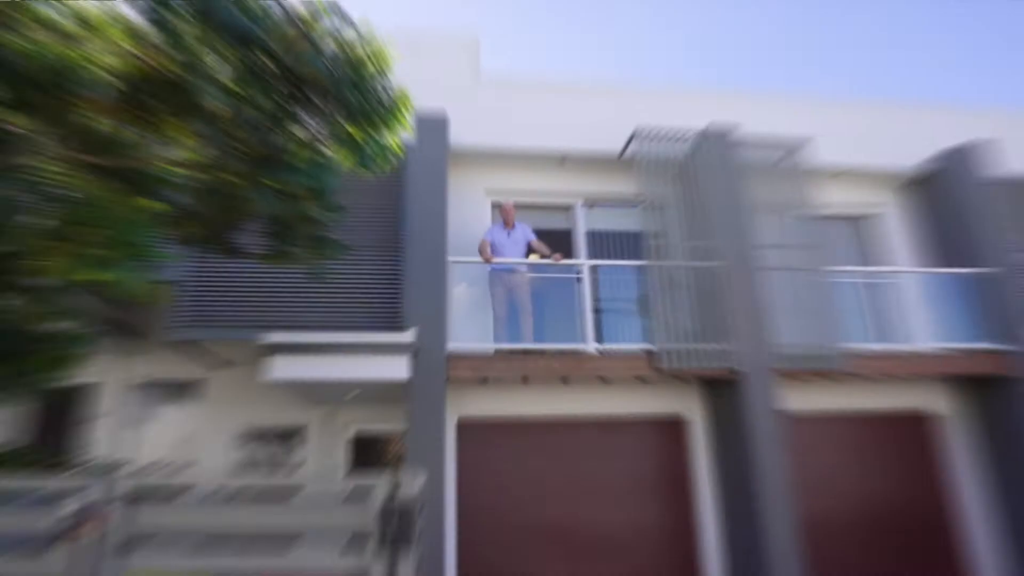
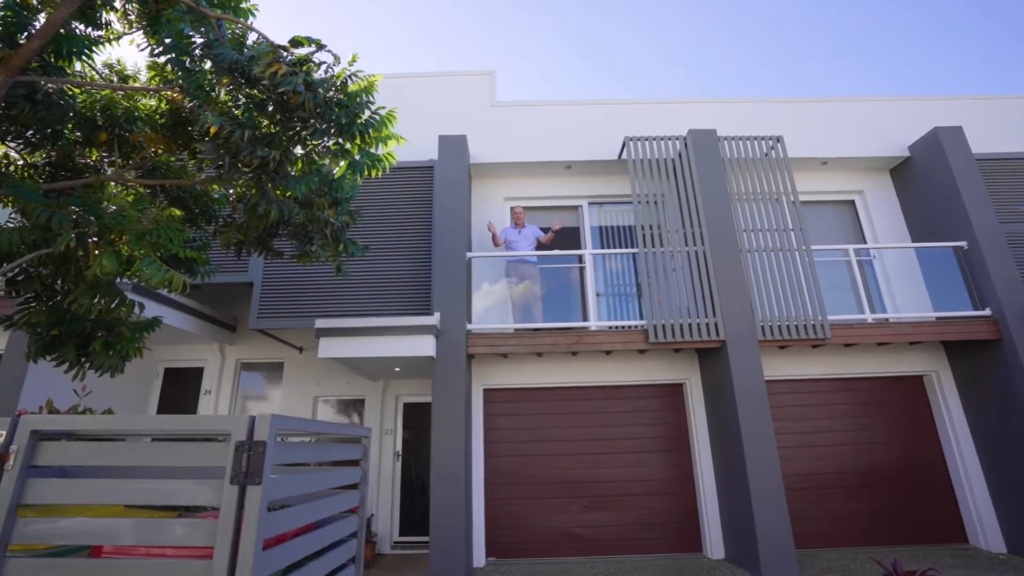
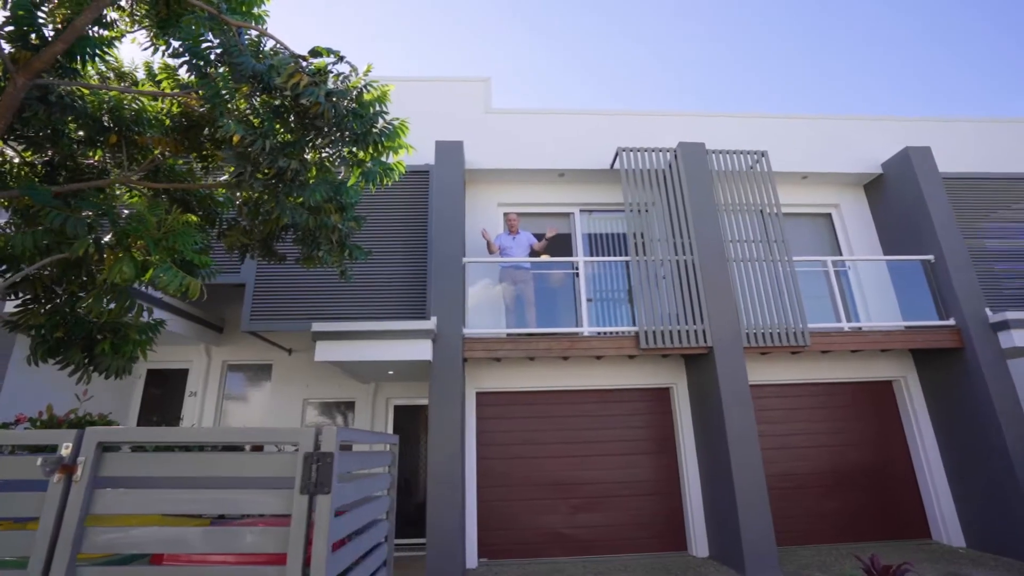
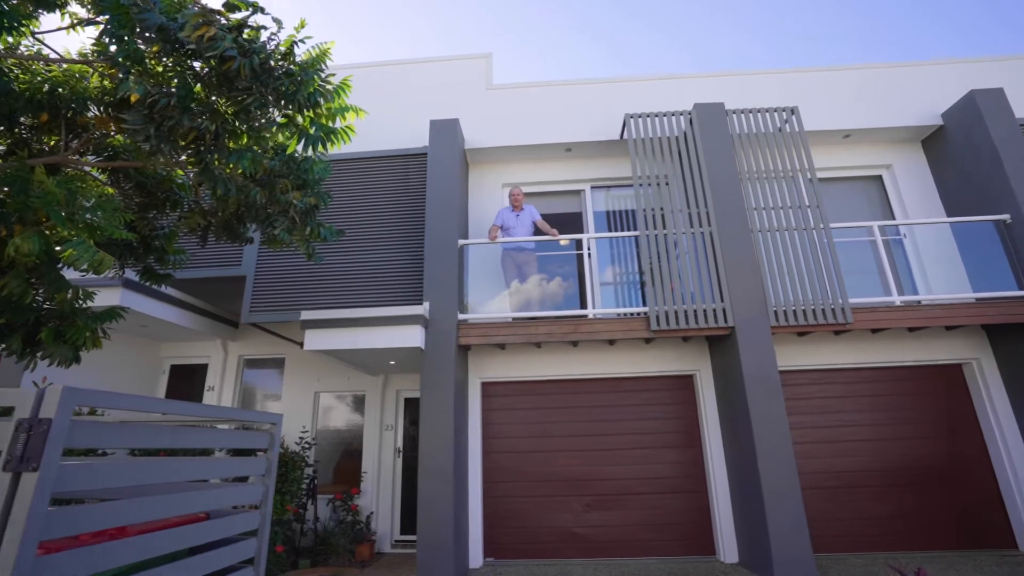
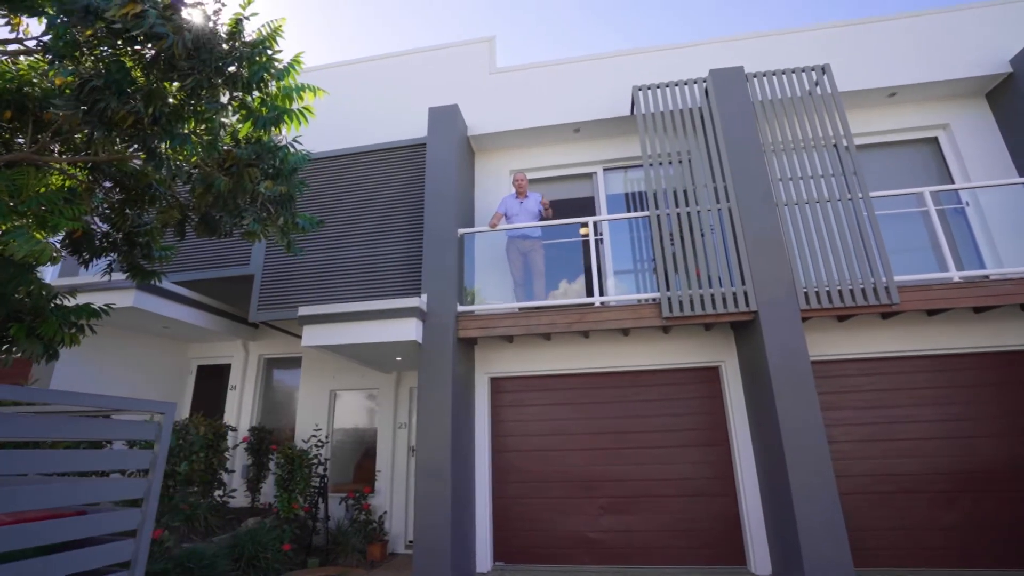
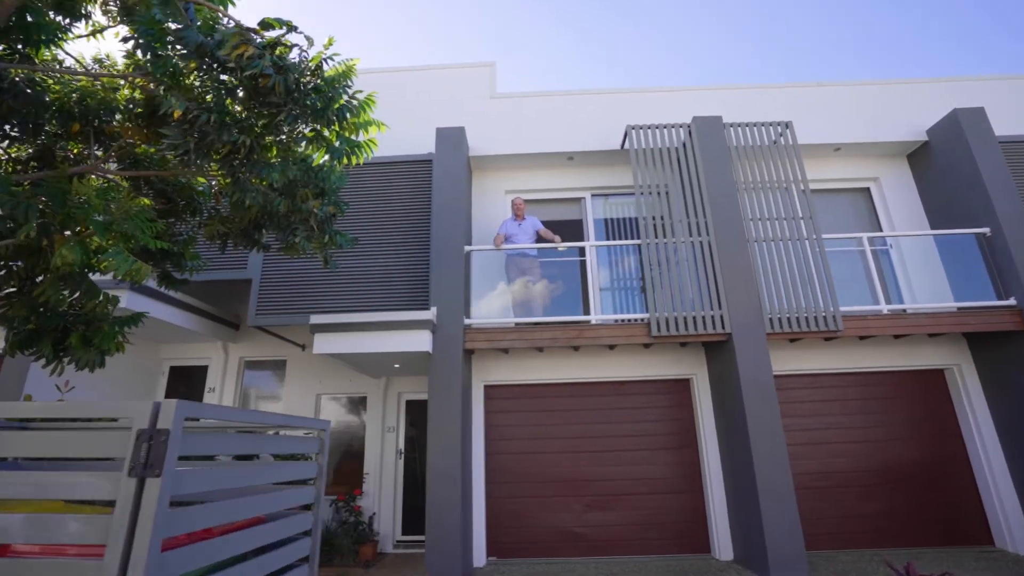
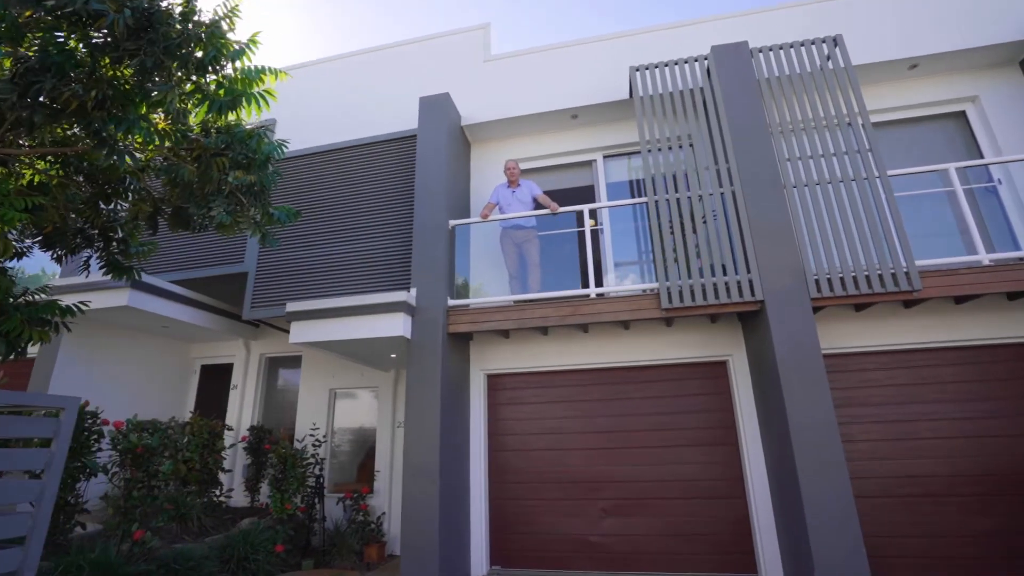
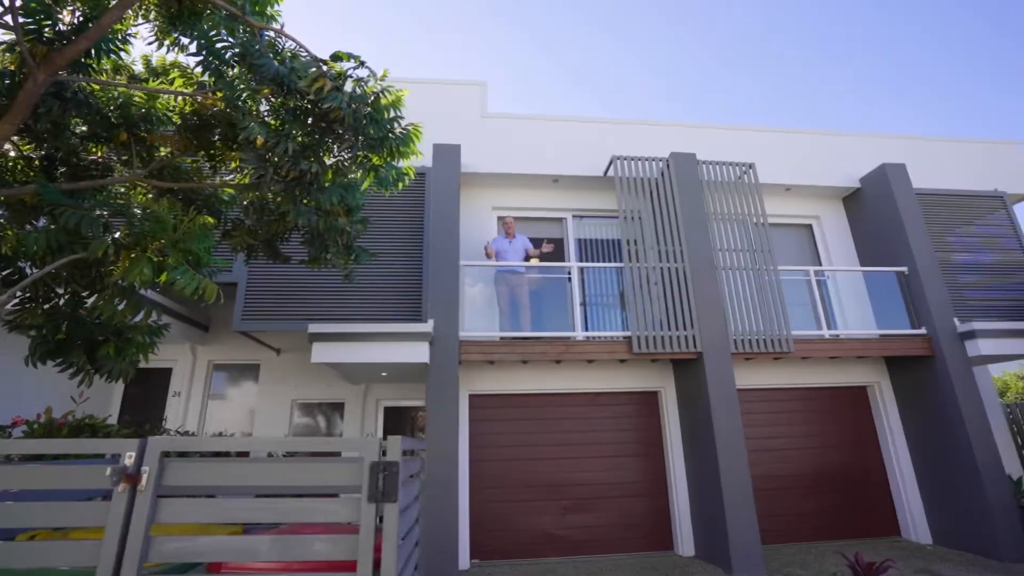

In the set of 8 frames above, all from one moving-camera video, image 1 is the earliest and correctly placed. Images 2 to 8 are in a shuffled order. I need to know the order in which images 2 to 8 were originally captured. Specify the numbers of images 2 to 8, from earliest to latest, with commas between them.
8, 3, 2, 6, 4, 5, 7
